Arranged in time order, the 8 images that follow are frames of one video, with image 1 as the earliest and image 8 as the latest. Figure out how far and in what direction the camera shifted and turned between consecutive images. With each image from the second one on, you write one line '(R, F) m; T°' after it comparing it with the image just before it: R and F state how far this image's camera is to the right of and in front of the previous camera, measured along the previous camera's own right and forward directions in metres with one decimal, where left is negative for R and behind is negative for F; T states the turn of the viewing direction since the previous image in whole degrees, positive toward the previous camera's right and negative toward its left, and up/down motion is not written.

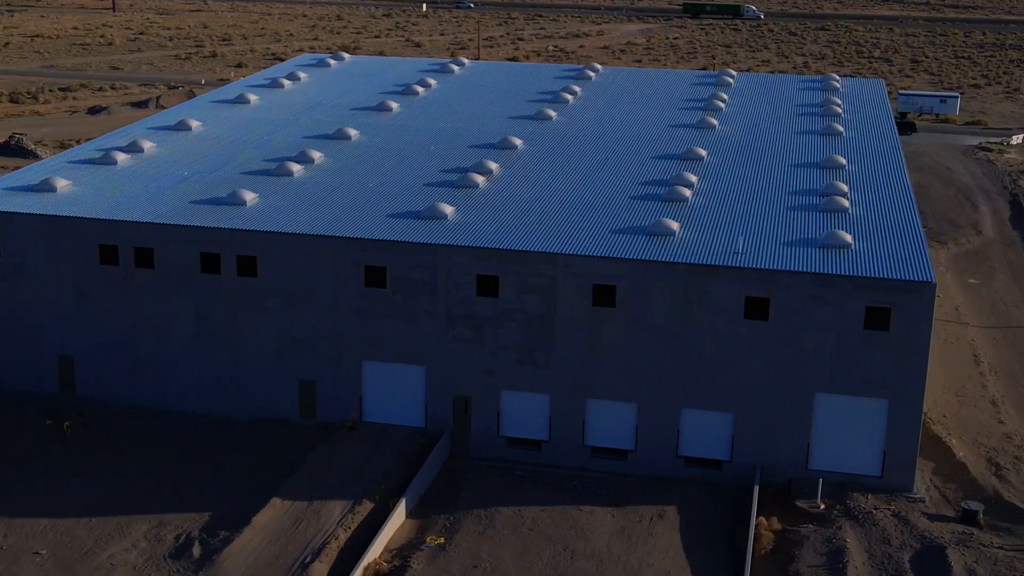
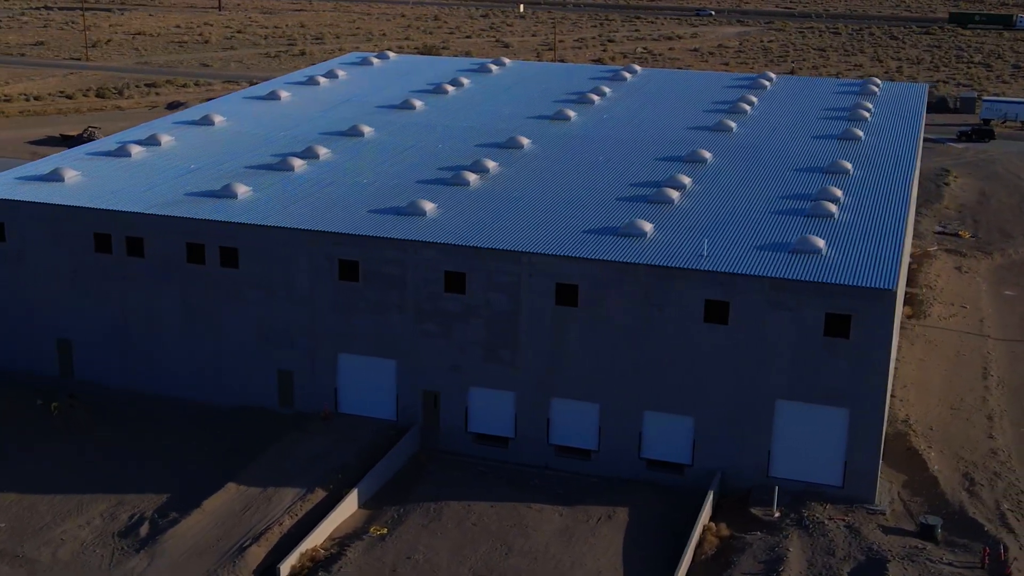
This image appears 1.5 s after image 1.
(+3.5, 0.0) m; -5°
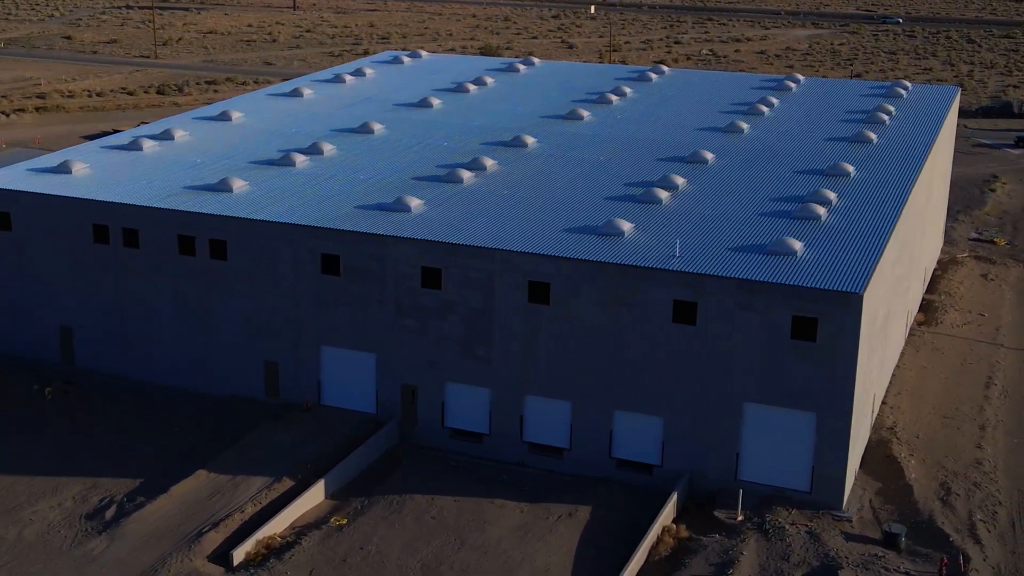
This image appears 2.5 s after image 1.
(+2.6, 0.0) m; -4°
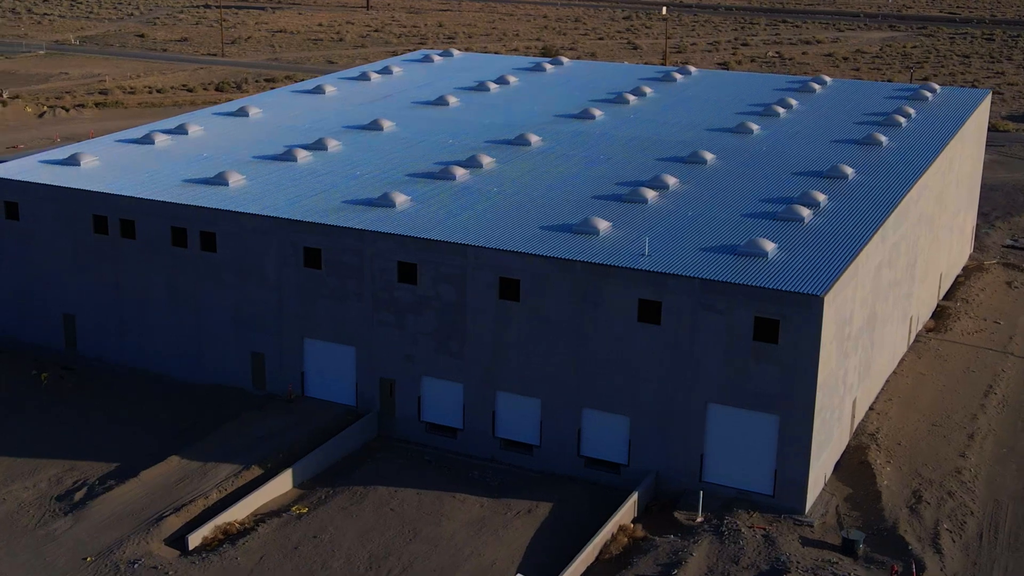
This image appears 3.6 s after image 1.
(+2.7, -0.1) m; -4°
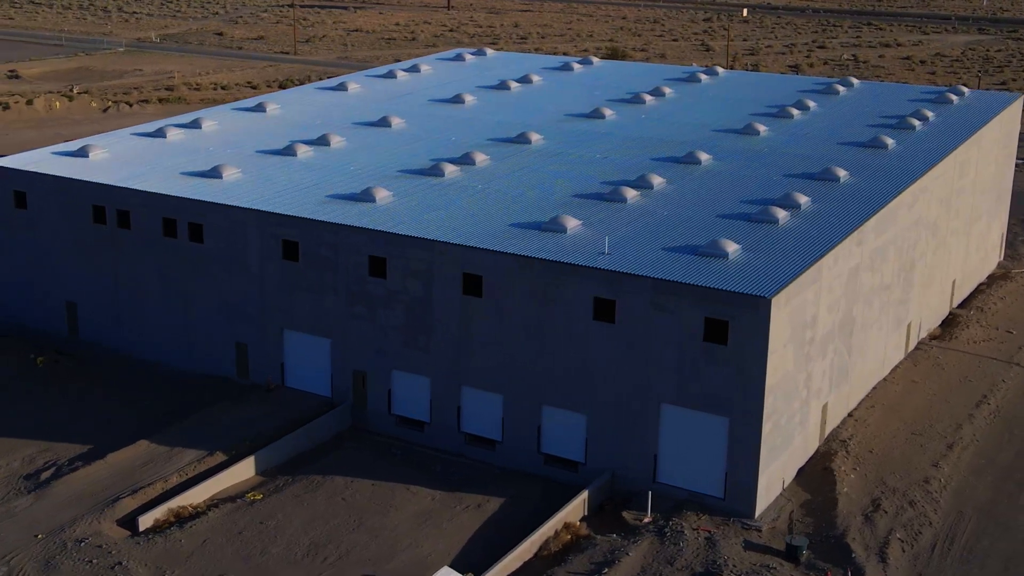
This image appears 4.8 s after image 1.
(+3.1, 0.0) m; -4°
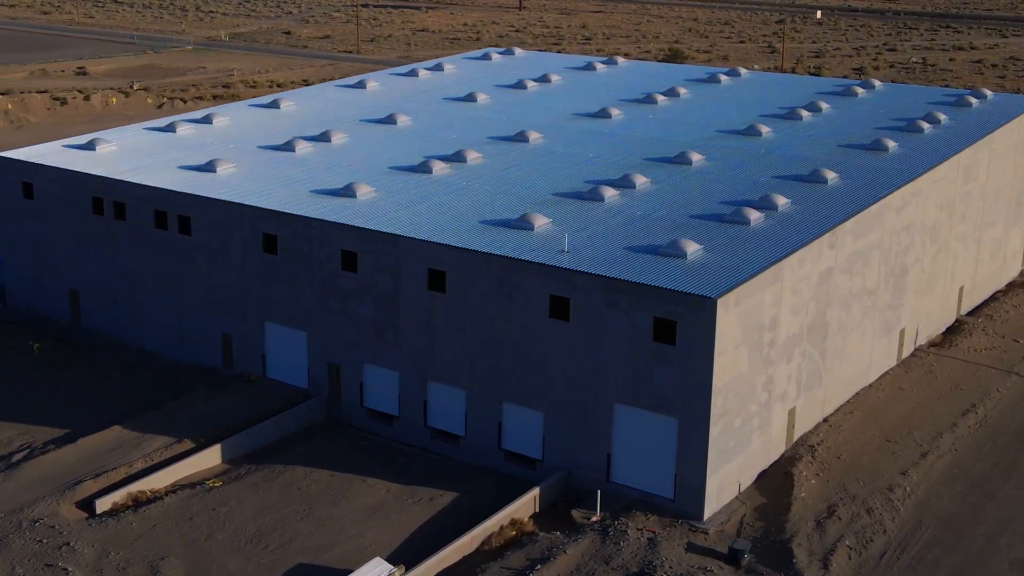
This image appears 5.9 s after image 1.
(+2.9, 0.0) m; -4°
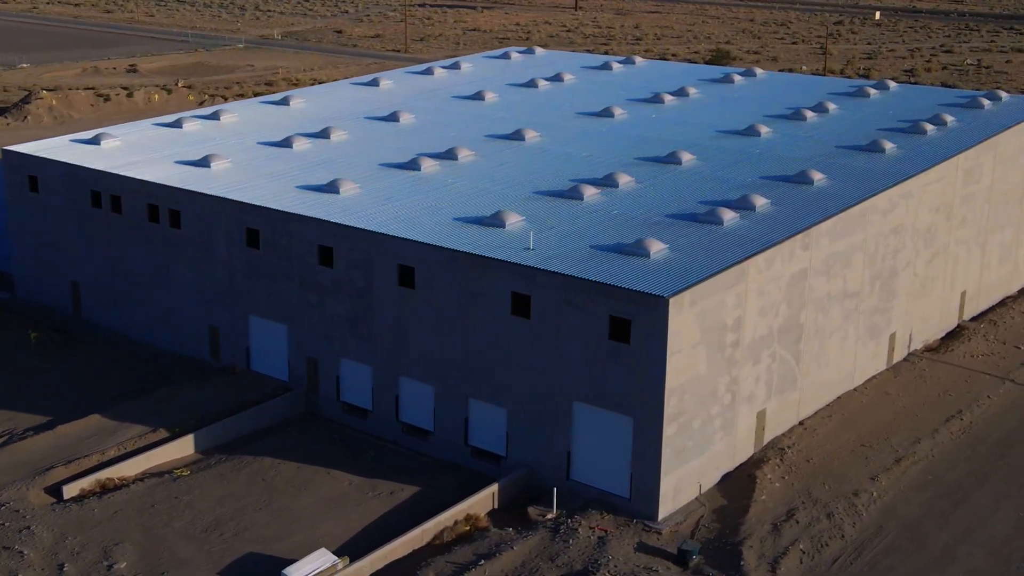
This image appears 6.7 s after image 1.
(+2.4, 0.0) m; -3°
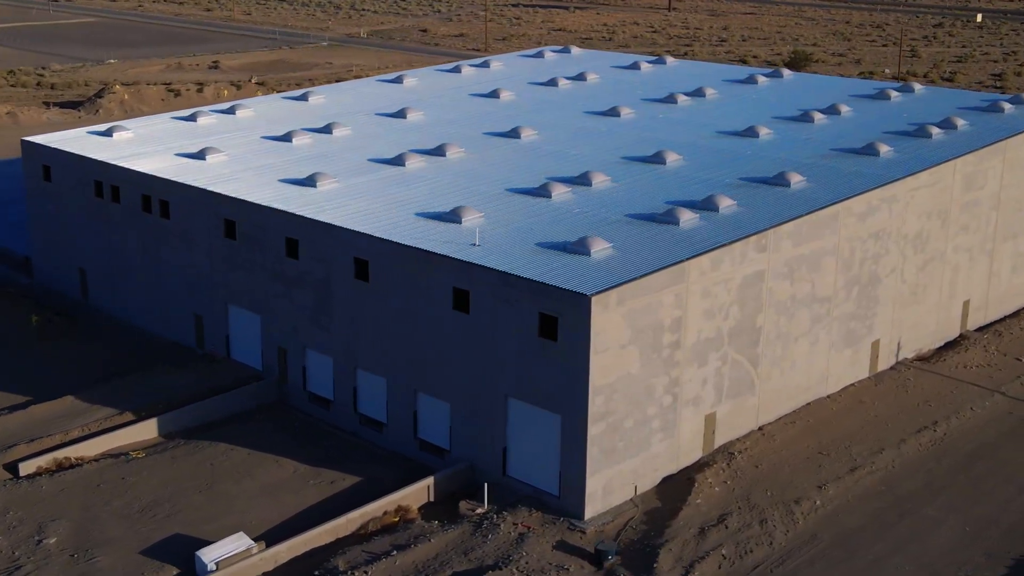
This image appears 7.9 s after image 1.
(+3.8, 0.0) m; -5°
